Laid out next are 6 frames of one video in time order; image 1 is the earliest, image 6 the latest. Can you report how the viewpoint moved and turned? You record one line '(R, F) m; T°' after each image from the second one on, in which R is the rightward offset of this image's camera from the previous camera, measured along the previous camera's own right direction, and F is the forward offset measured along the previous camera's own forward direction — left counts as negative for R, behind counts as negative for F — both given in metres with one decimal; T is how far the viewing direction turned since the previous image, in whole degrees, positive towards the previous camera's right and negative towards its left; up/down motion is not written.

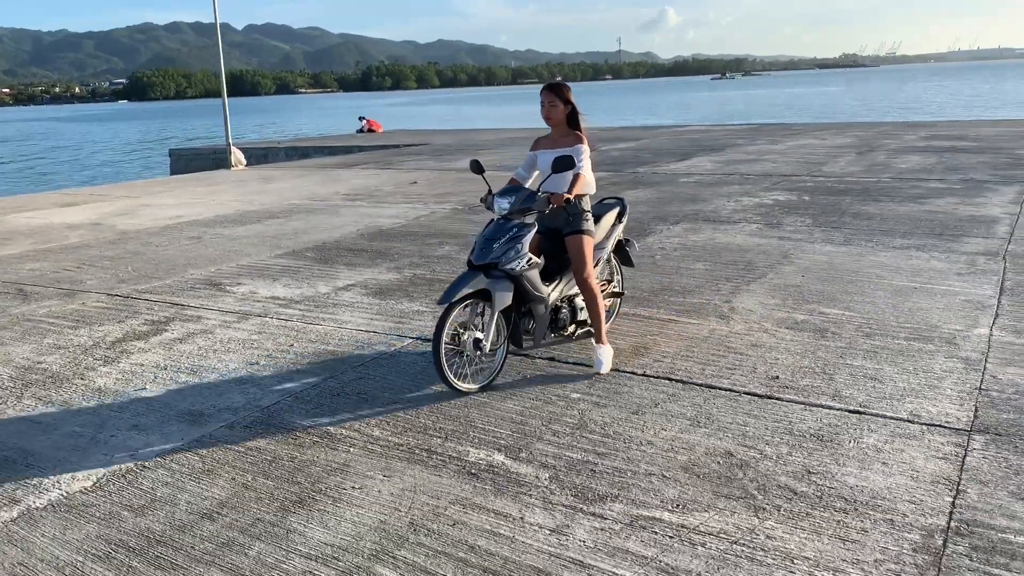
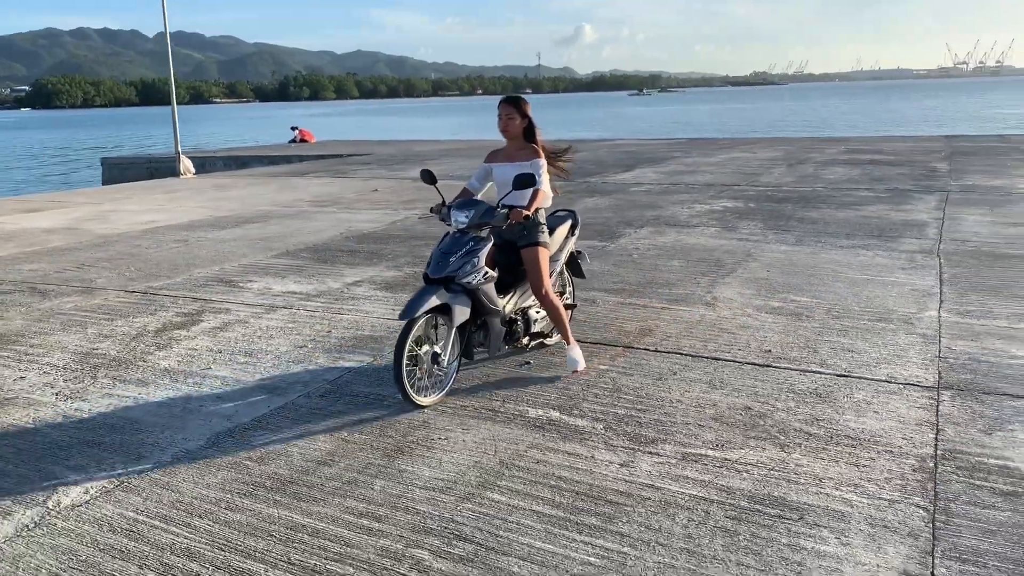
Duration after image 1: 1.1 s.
(-0.6, -0.5) m; +5°
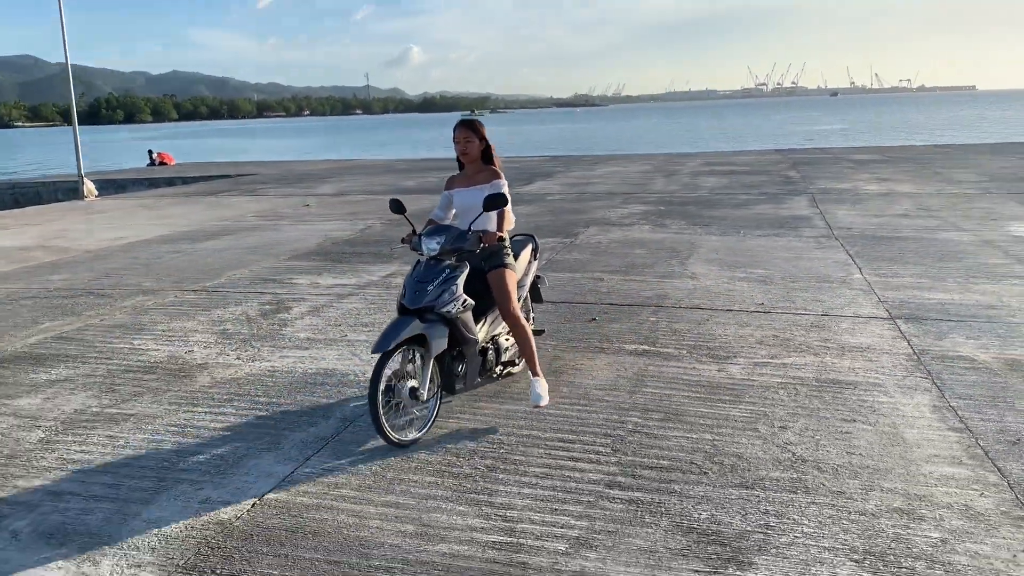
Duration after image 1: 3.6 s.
(-1.5, -1.2) m; +10°
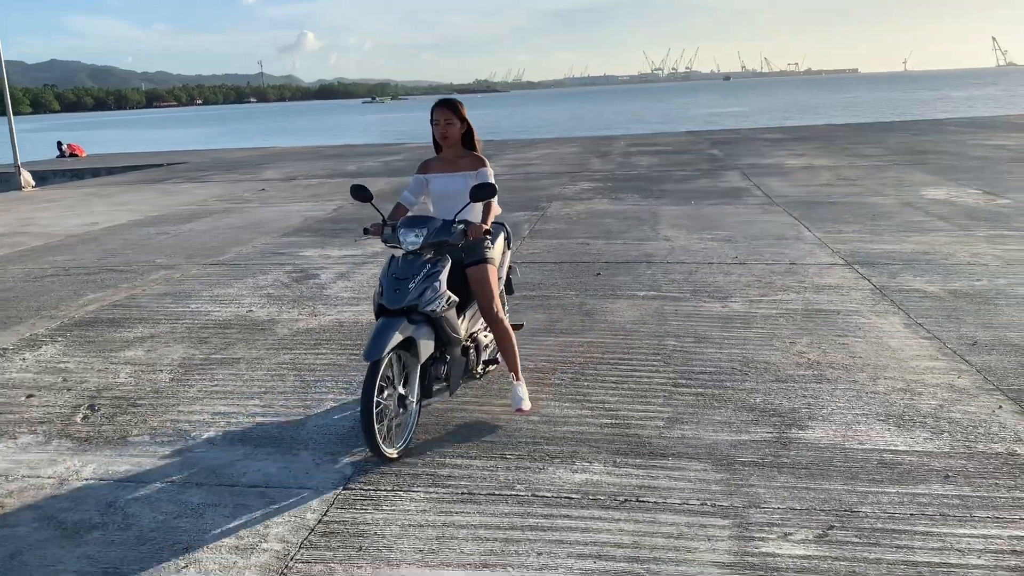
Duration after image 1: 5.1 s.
(-0.8, -0.7) m; +6°
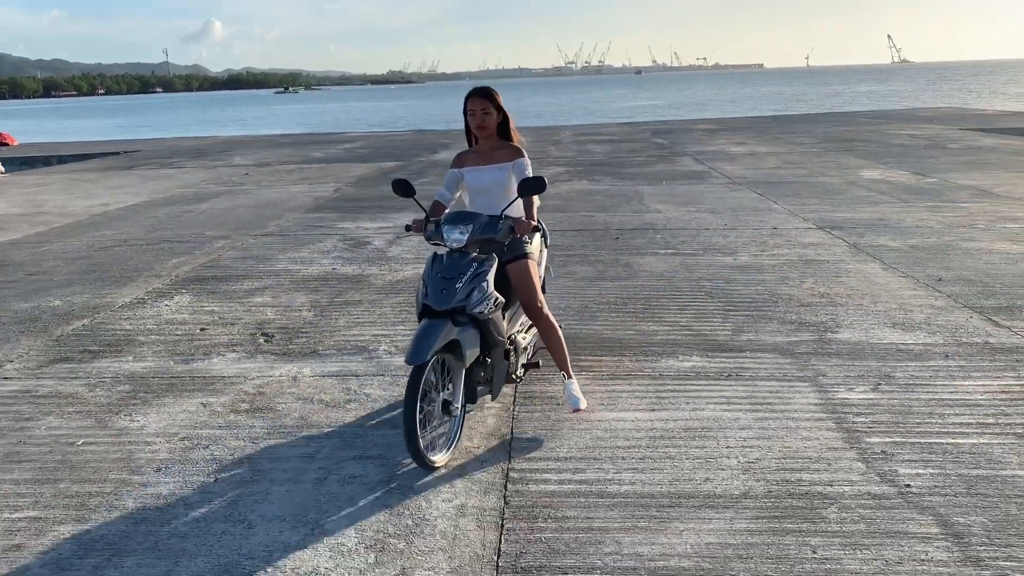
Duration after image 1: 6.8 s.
(-1.0, -1.1) m; +5°
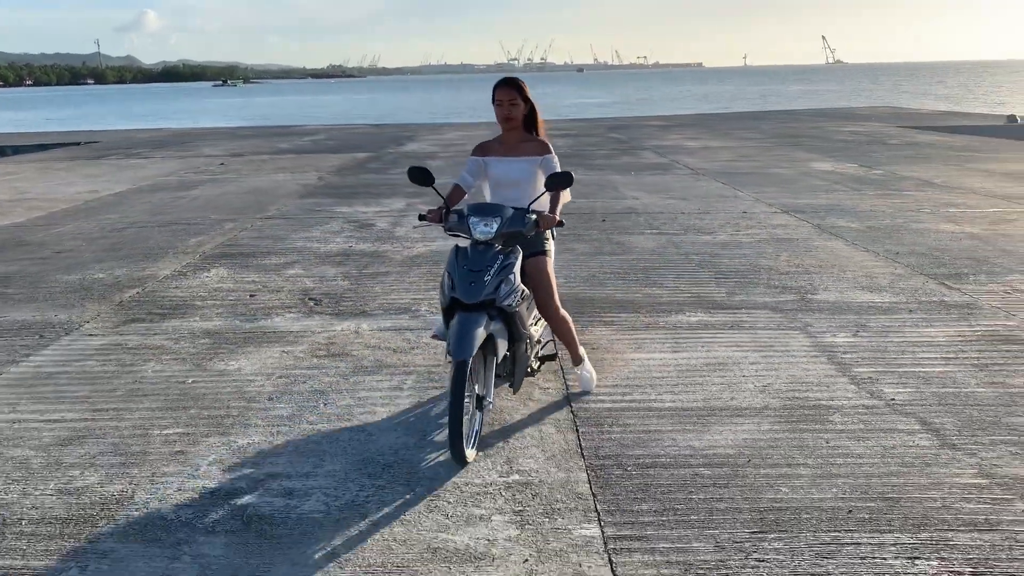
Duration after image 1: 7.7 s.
(-0.5, -0.6) m; +4°
